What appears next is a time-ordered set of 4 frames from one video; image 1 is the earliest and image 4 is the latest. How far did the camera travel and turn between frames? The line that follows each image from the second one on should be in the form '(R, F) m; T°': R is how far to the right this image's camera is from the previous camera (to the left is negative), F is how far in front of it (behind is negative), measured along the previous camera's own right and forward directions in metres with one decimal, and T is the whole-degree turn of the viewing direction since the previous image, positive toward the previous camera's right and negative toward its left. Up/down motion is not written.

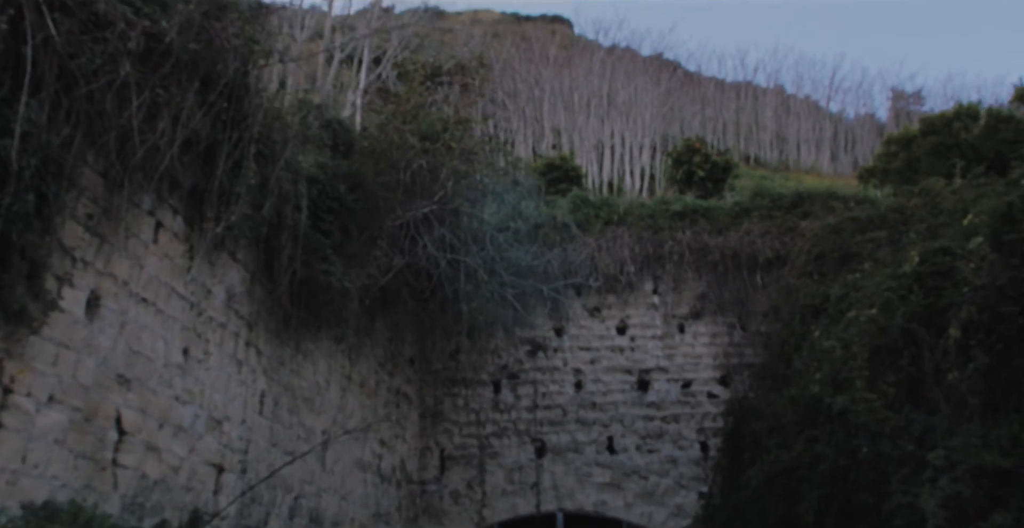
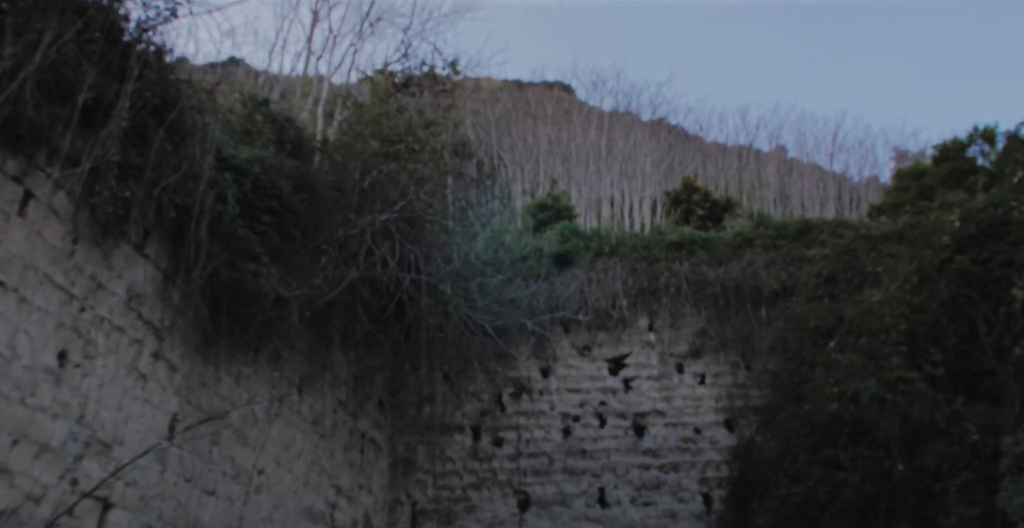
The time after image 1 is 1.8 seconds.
(+0.2, +0.8) m; 0°
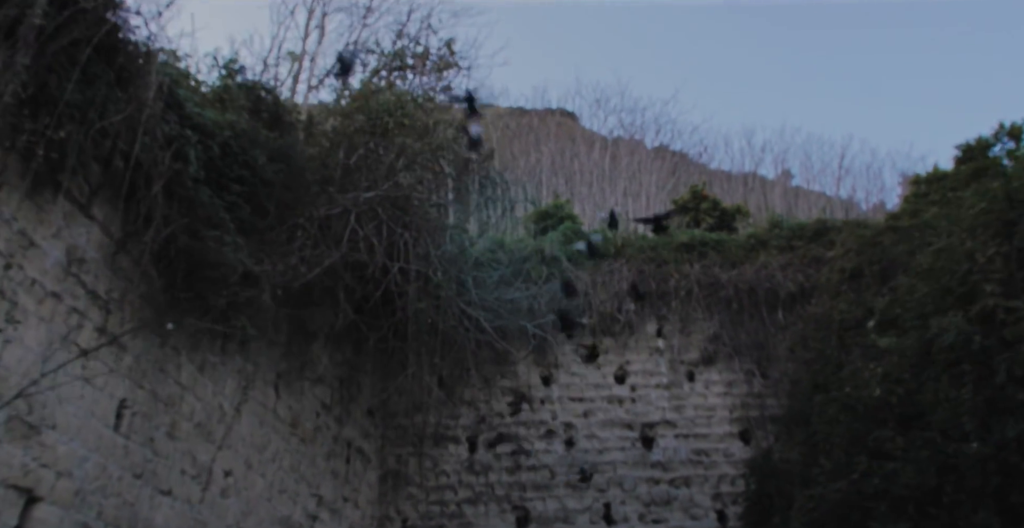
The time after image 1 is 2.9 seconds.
(0.0, +0.5) m; 0°
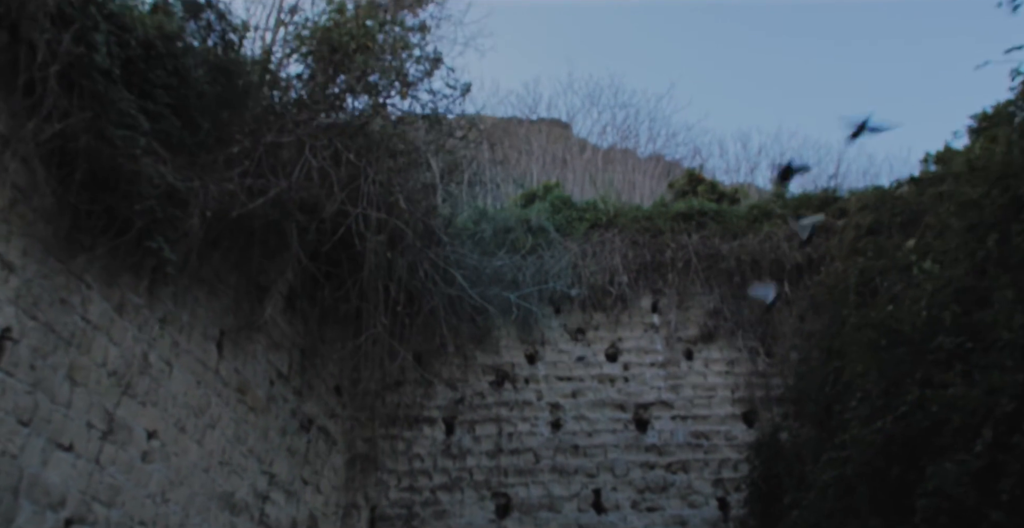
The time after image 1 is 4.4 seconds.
(+0.1, +0.7) m; 0°
